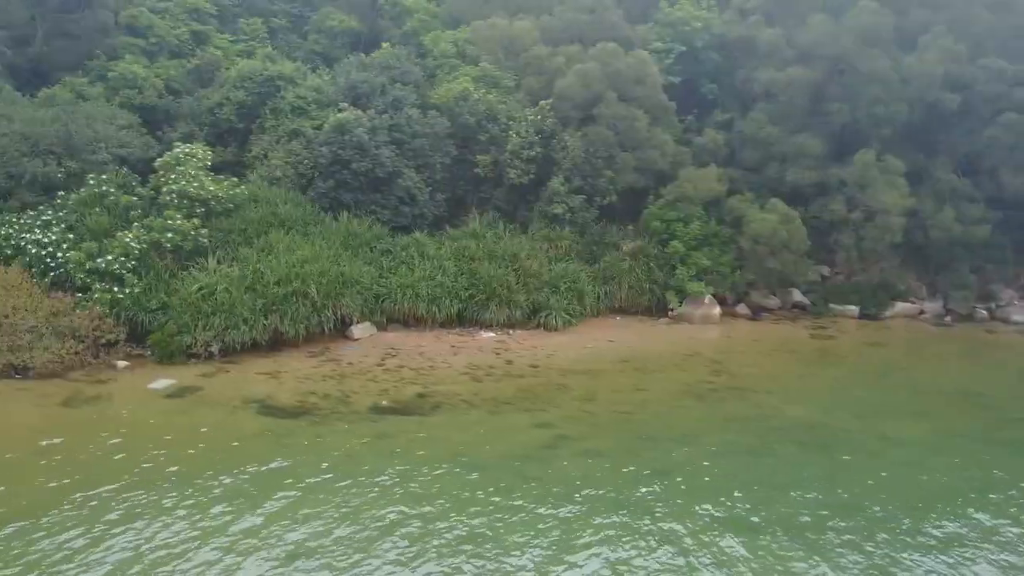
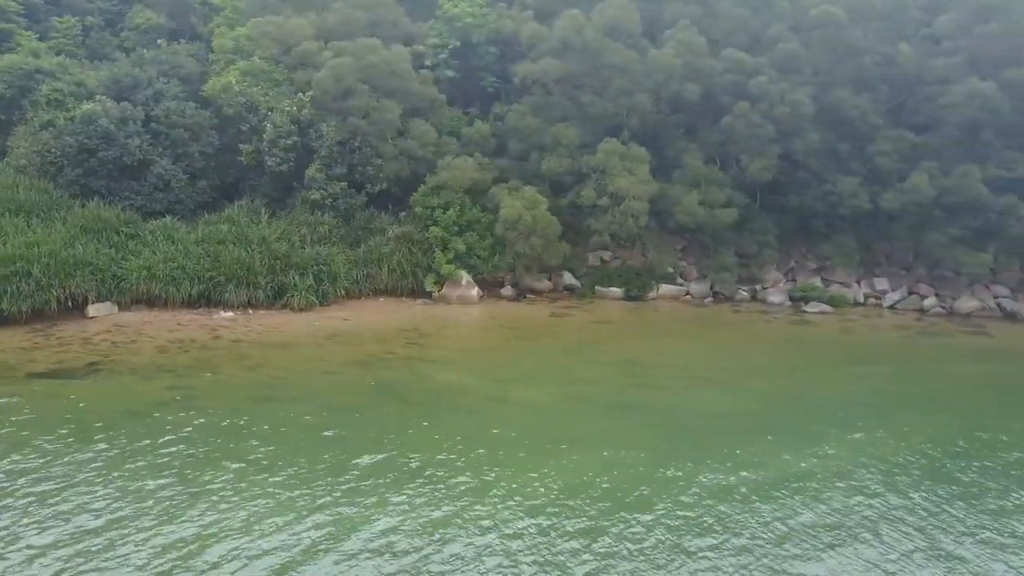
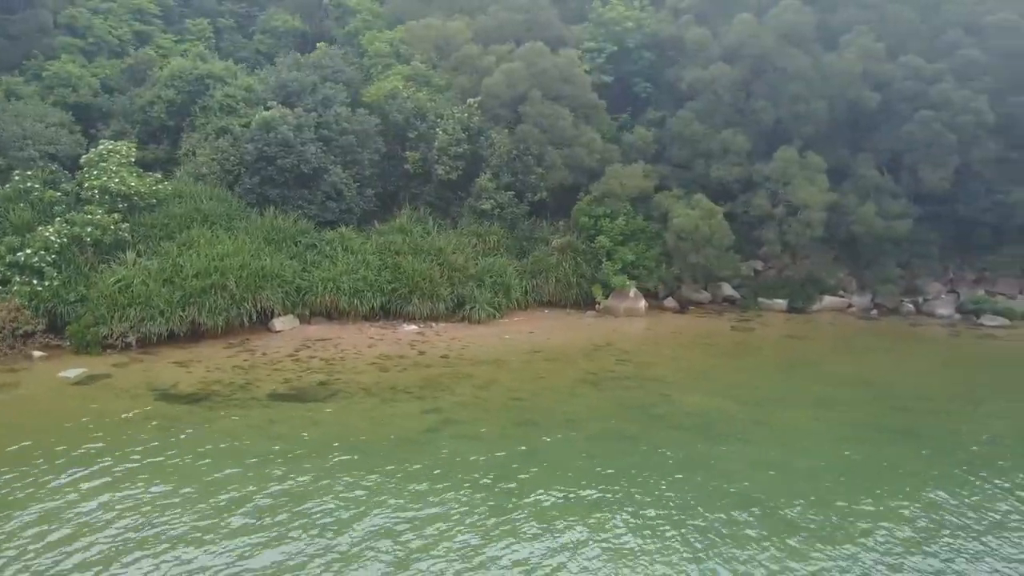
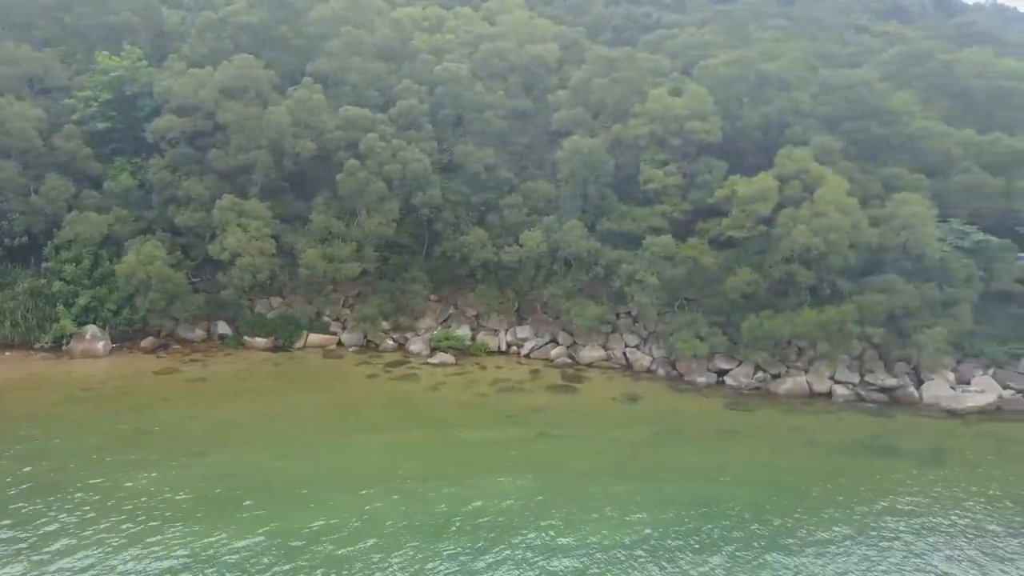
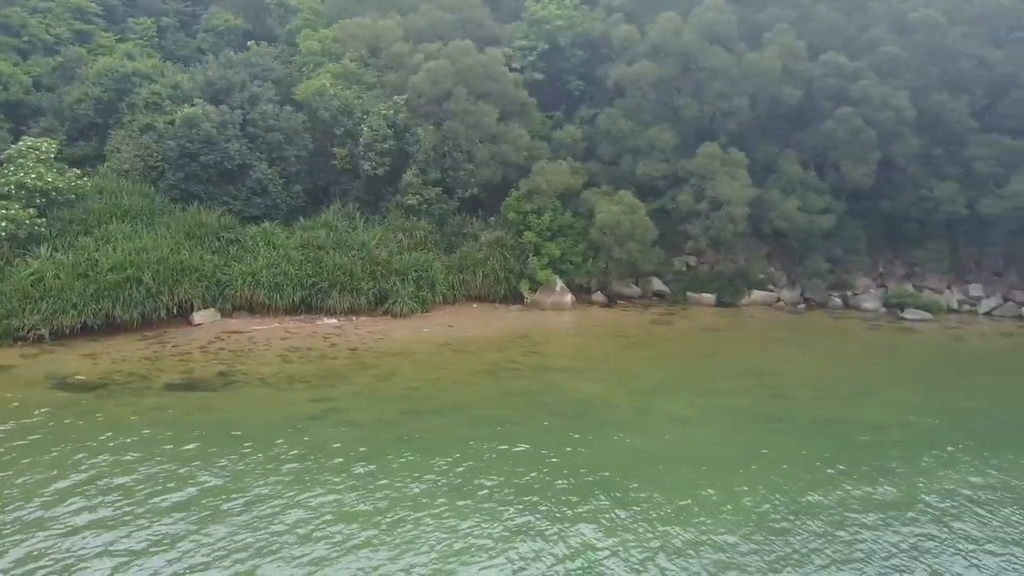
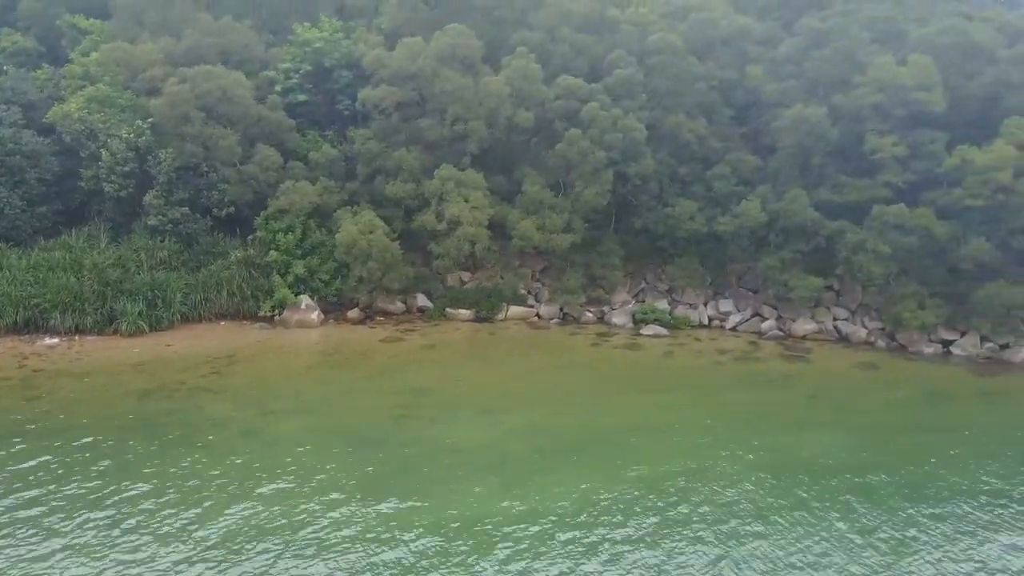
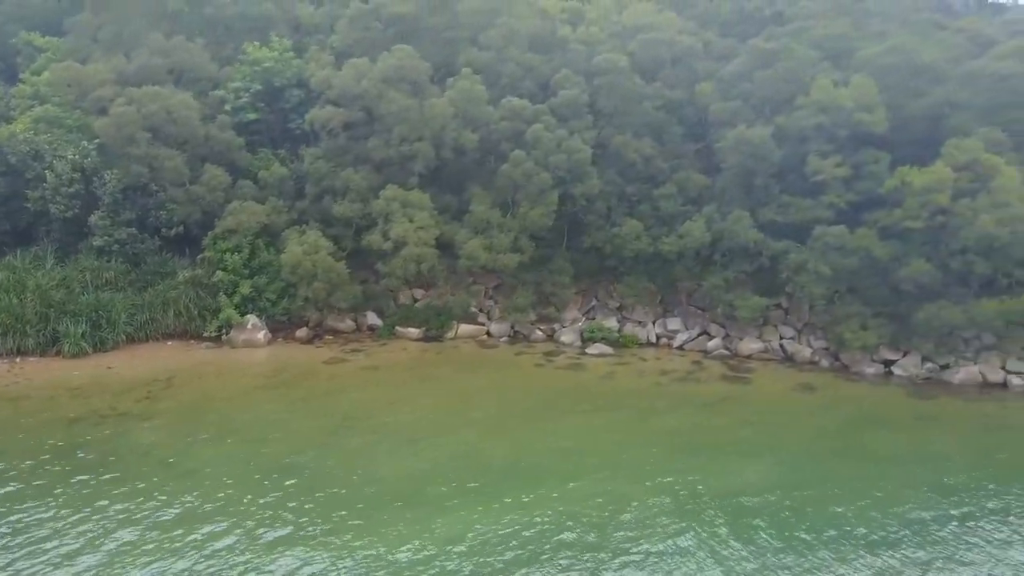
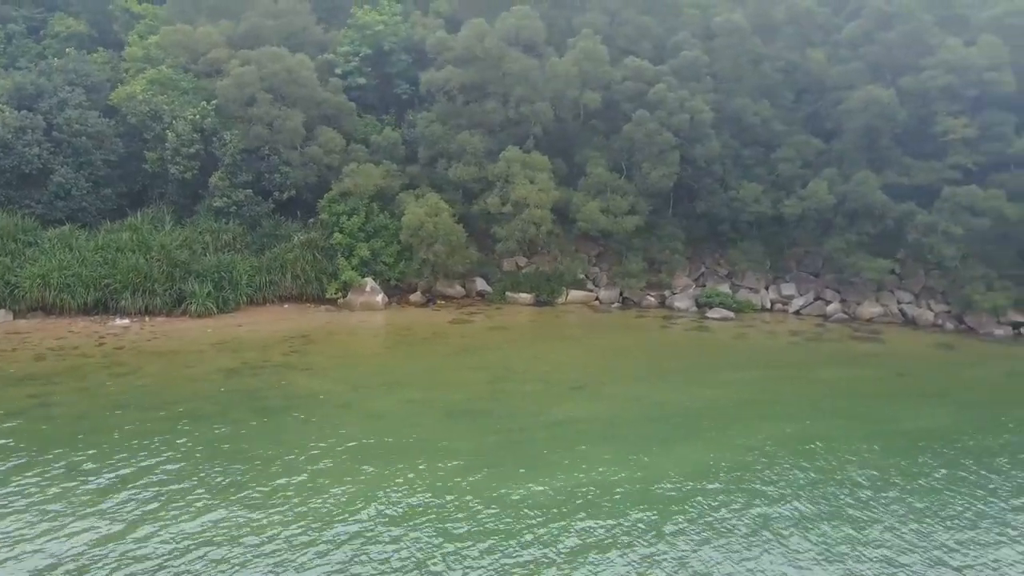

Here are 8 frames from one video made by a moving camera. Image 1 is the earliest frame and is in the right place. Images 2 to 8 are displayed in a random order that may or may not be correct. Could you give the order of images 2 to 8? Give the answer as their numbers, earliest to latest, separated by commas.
3, 5, 2, 8, 6, 7, 4
